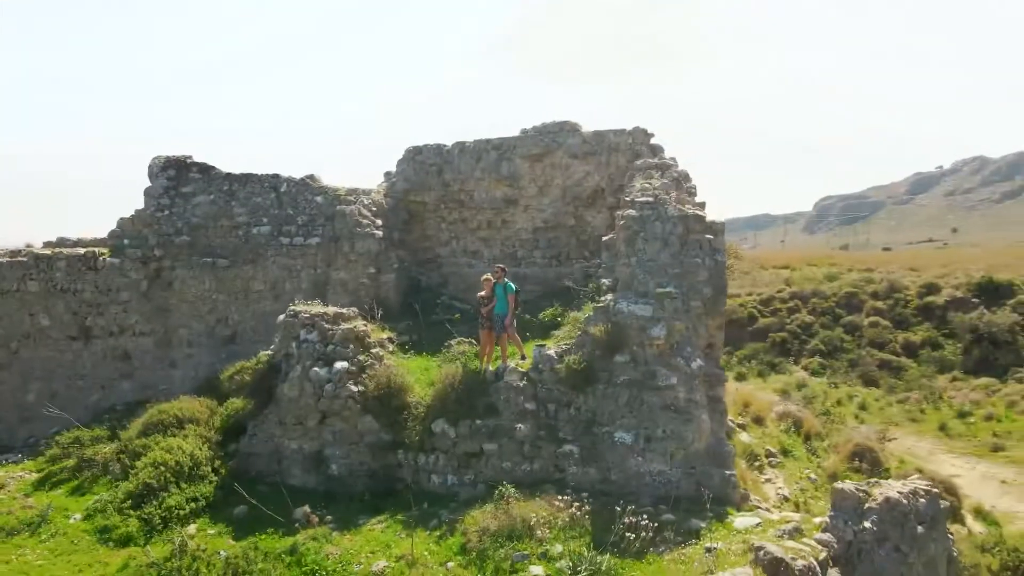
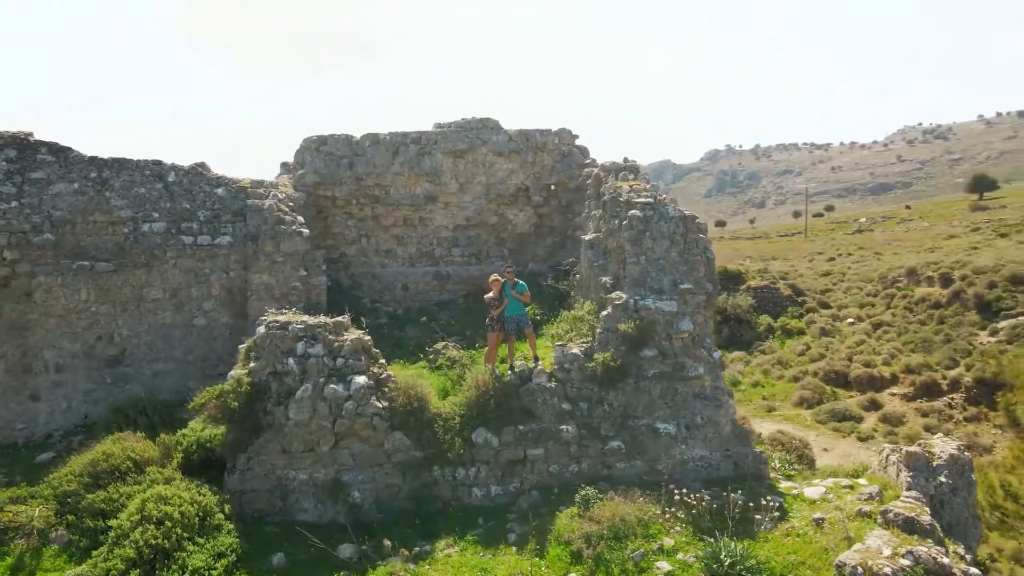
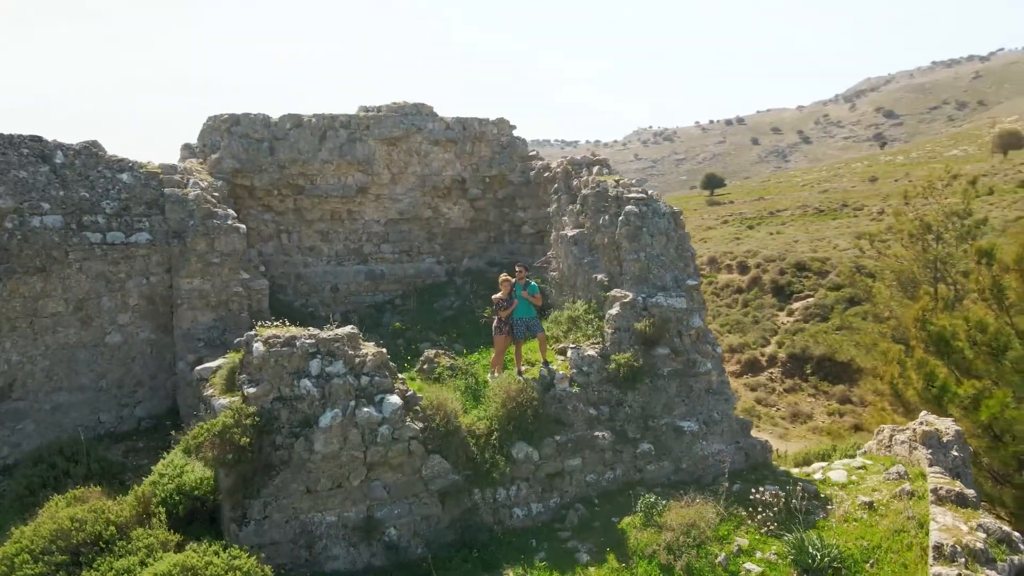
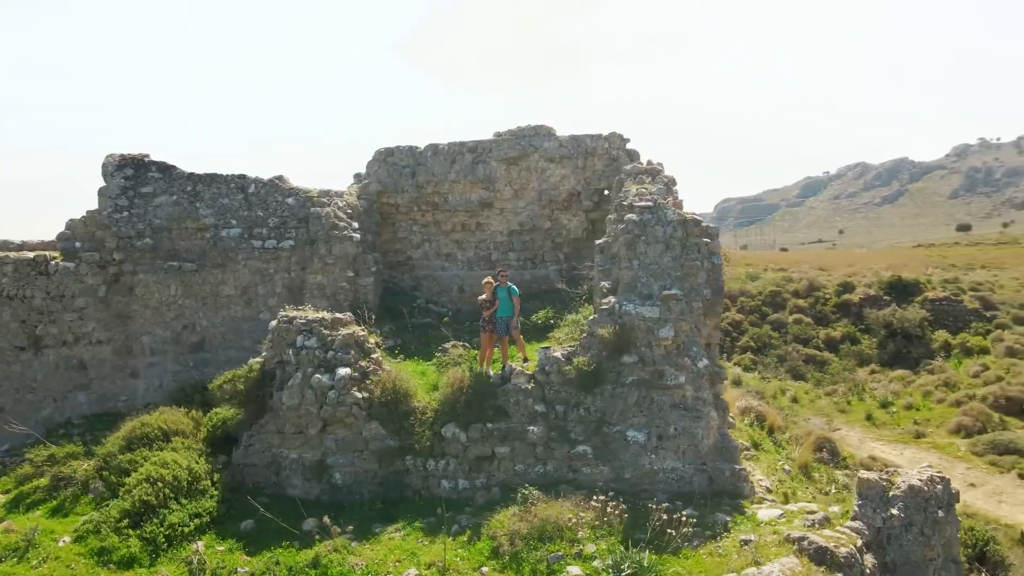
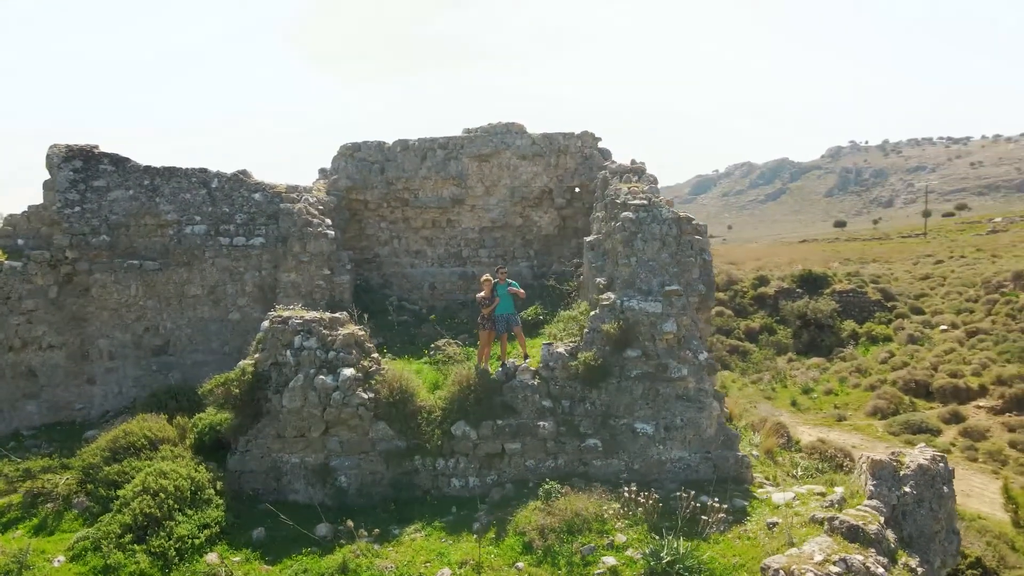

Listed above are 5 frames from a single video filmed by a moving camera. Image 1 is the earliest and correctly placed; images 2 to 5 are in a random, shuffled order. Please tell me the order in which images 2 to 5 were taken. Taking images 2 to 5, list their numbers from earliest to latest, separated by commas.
4, 5, 2, 3
